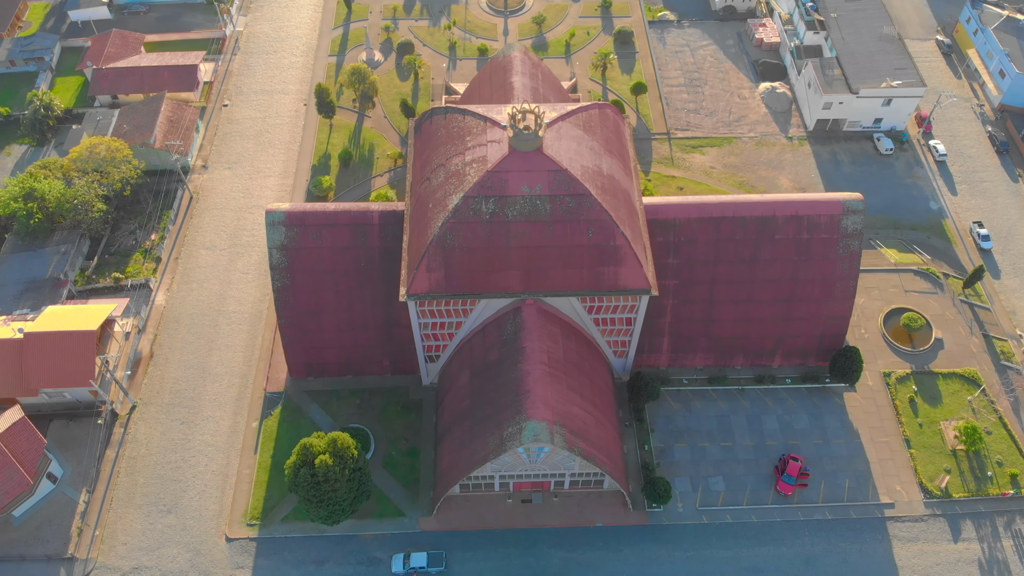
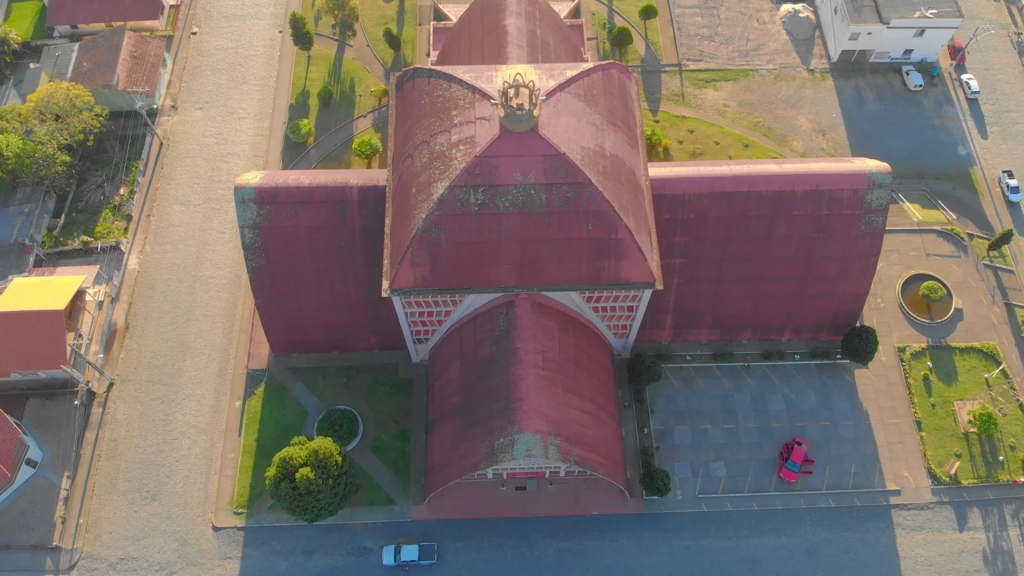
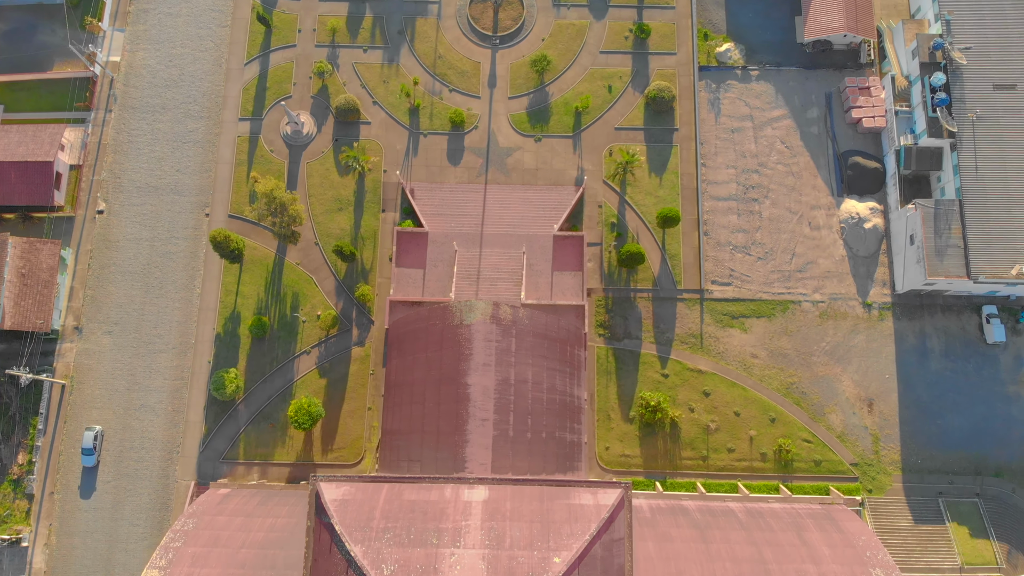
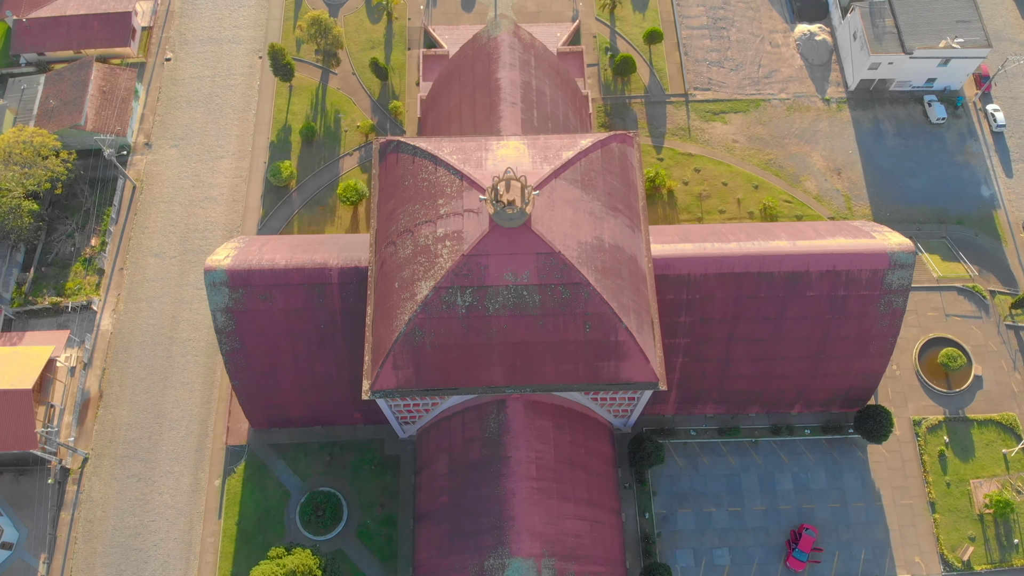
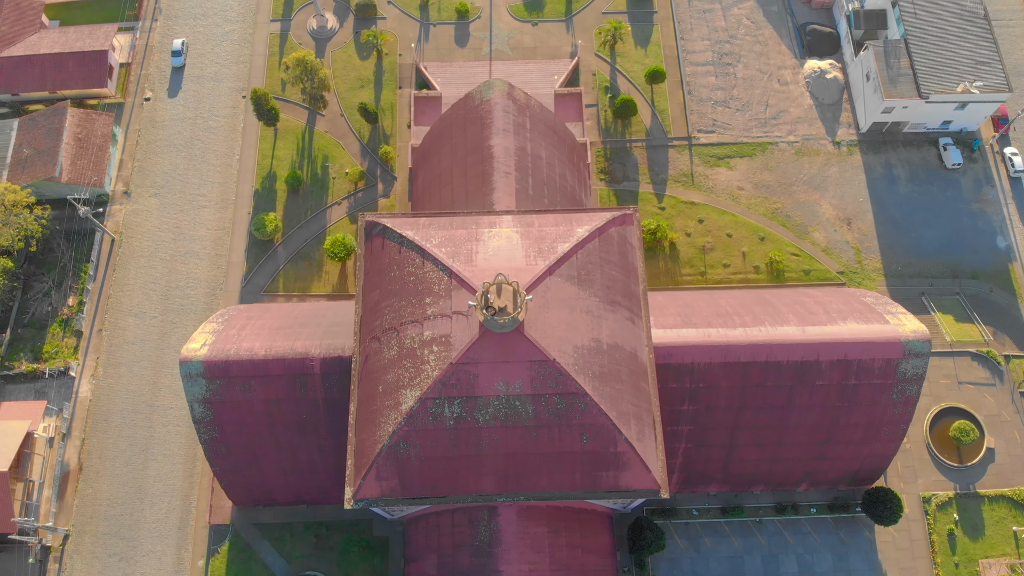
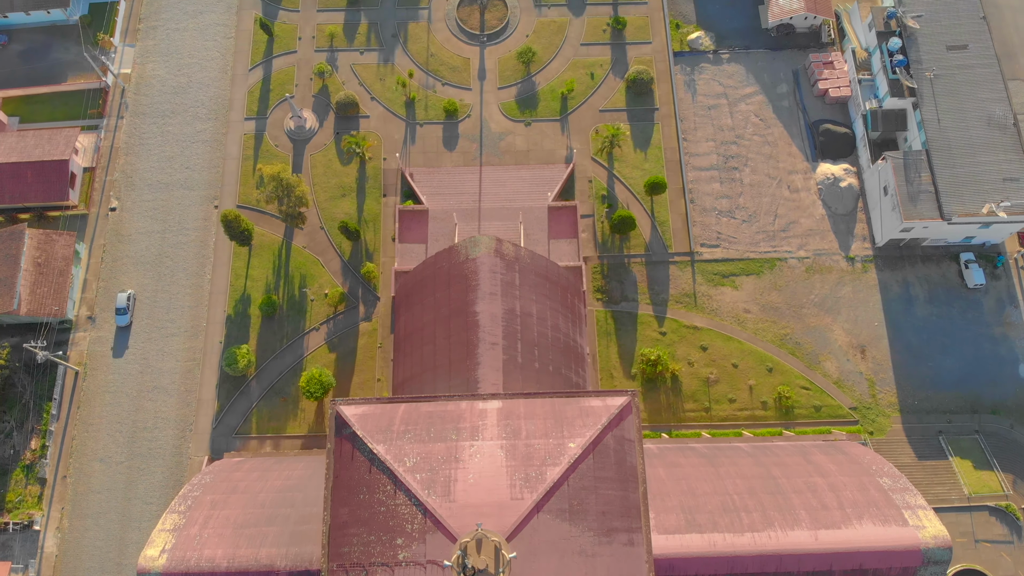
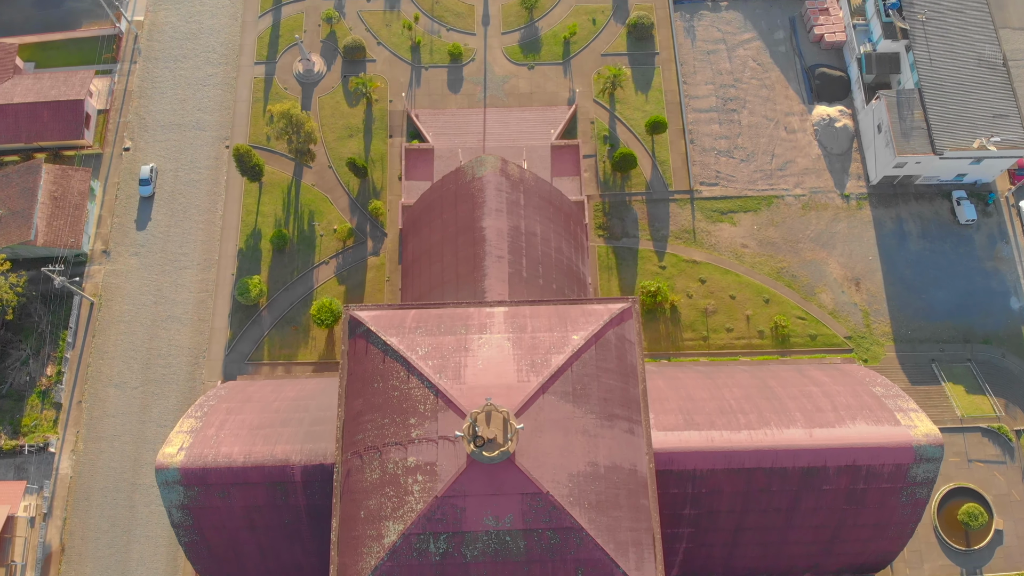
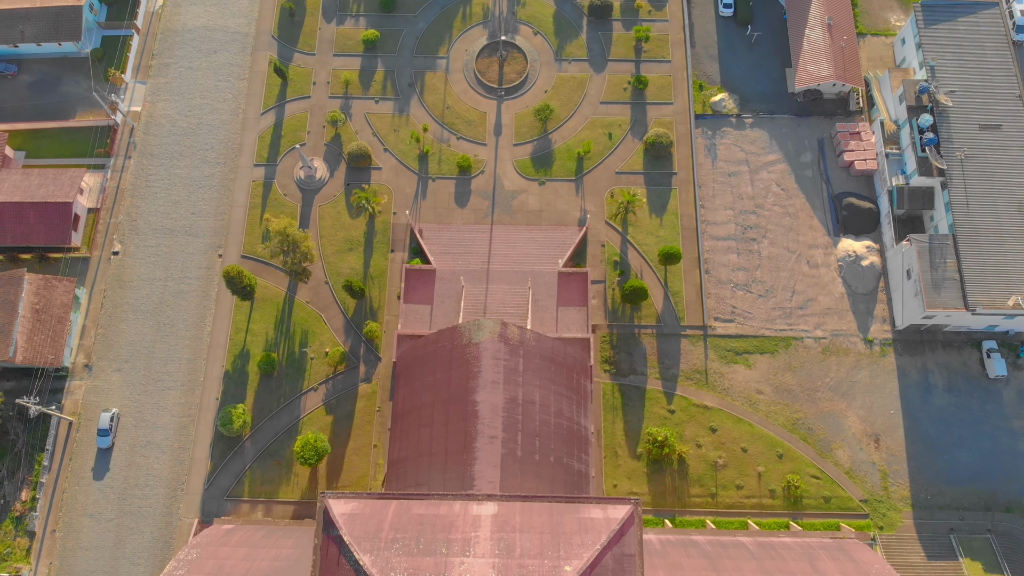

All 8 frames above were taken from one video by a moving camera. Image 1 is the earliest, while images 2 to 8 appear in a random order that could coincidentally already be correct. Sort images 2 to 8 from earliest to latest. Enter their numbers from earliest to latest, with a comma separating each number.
2, 4, 5, 7, 6, 8, 3
